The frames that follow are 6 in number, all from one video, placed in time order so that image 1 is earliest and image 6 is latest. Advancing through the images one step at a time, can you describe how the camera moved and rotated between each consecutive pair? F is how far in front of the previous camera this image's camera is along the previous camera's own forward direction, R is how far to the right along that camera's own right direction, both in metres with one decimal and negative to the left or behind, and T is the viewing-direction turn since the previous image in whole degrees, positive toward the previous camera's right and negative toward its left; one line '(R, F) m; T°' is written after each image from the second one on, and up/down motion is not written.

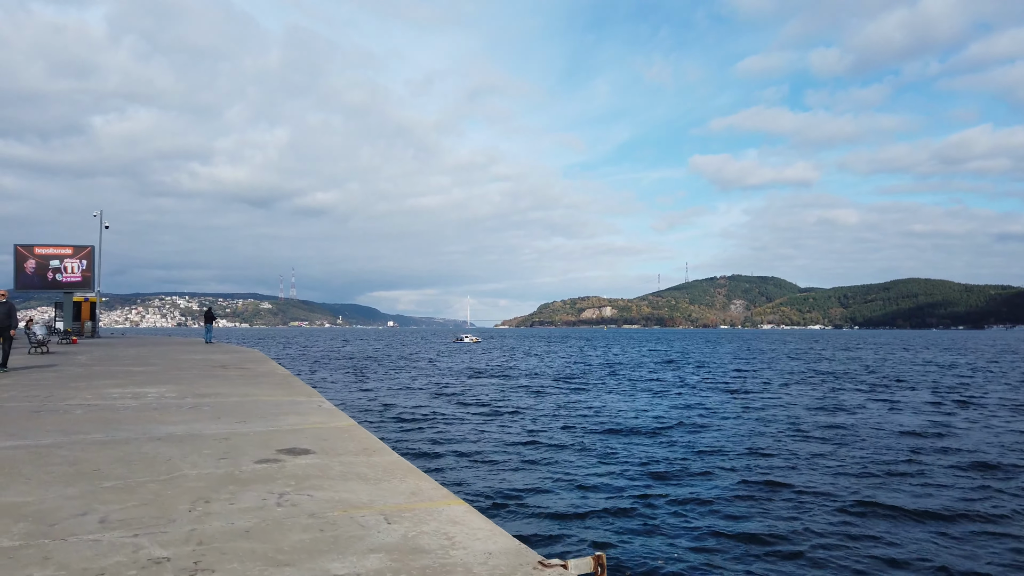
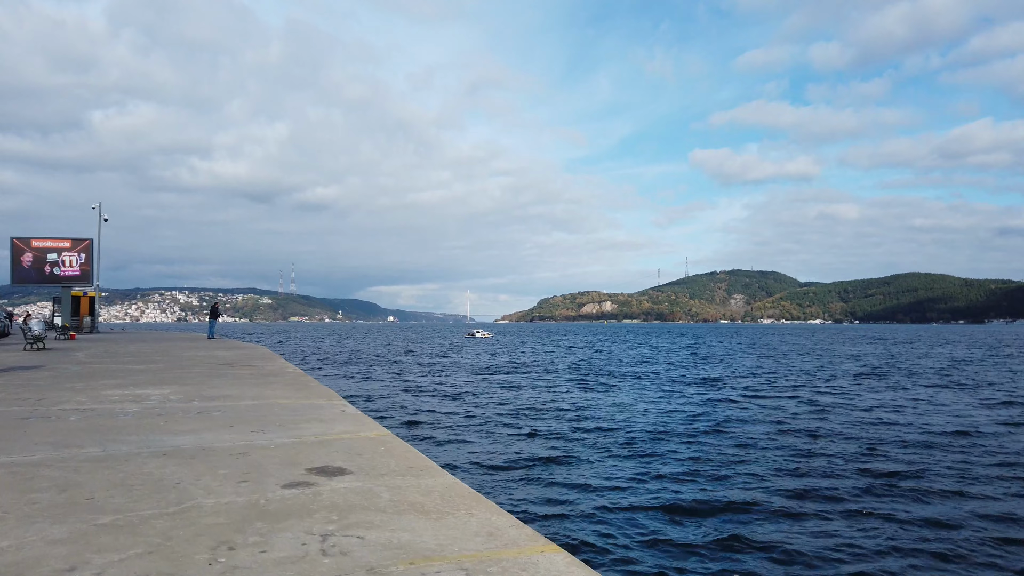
(-0.4, +0.8) m; 0°
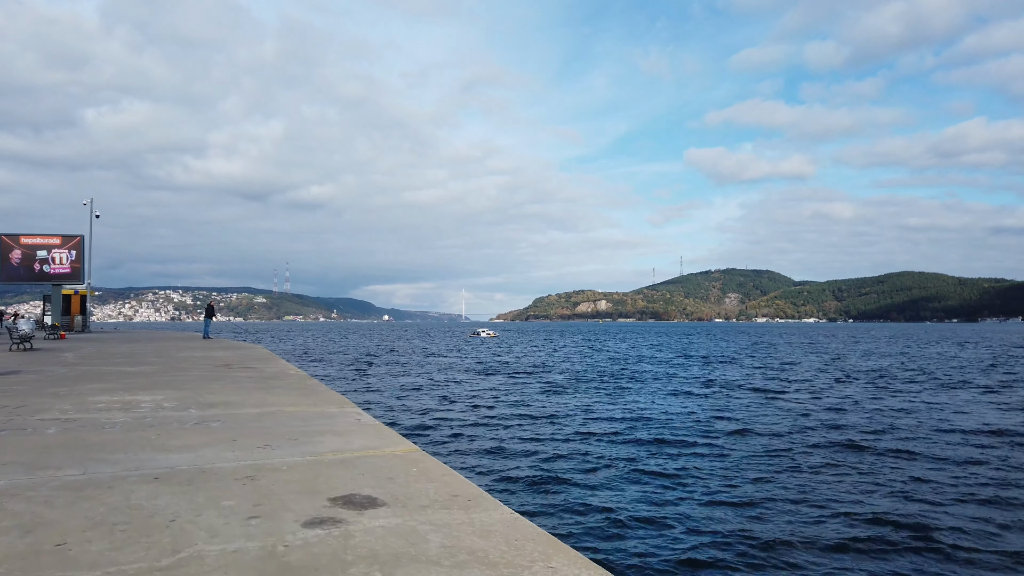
(-0.4, +0.8) m; 0°
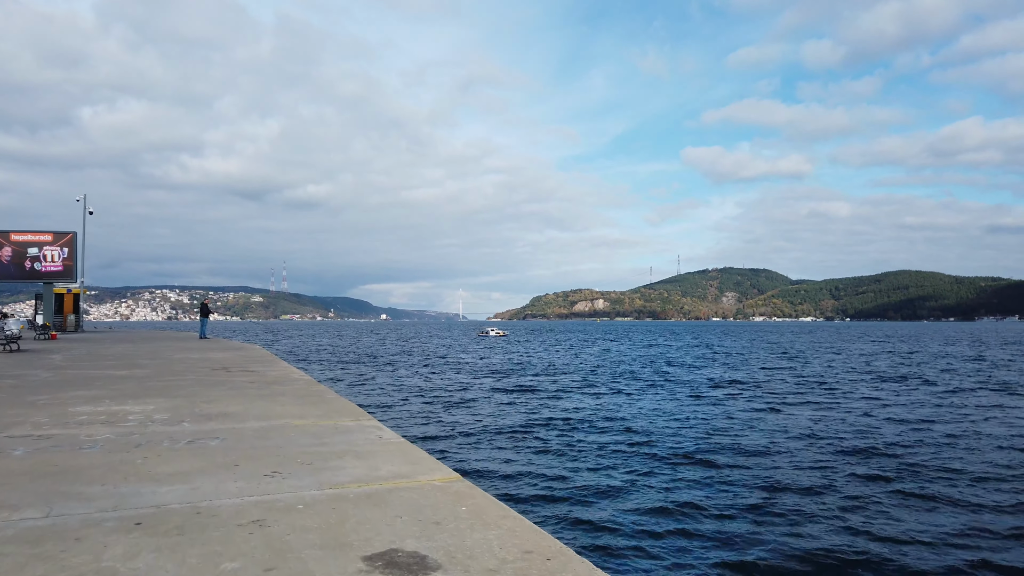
(-0.4, +0.9) m; 0°
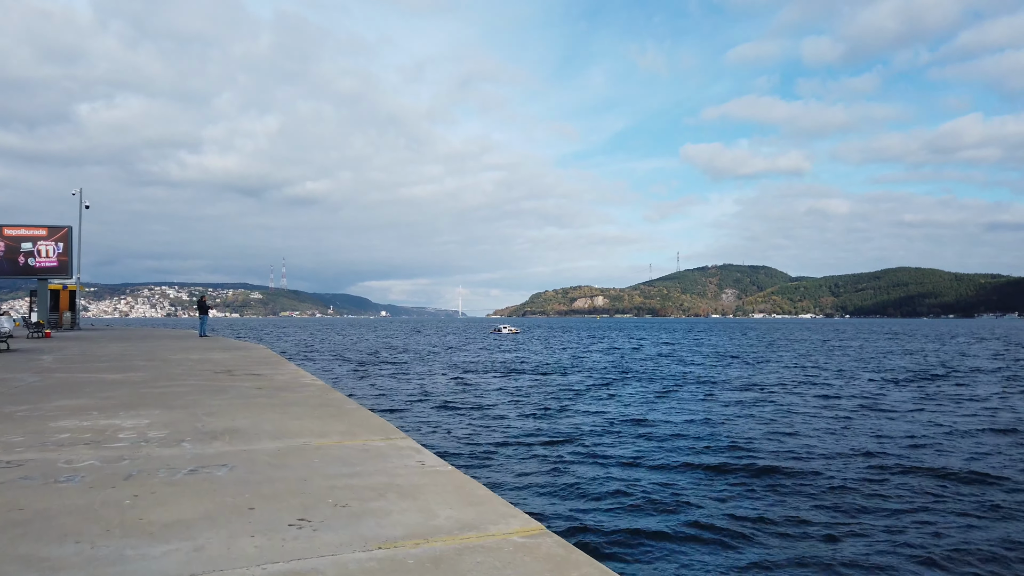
(-0.4, +1.0) m; 0°
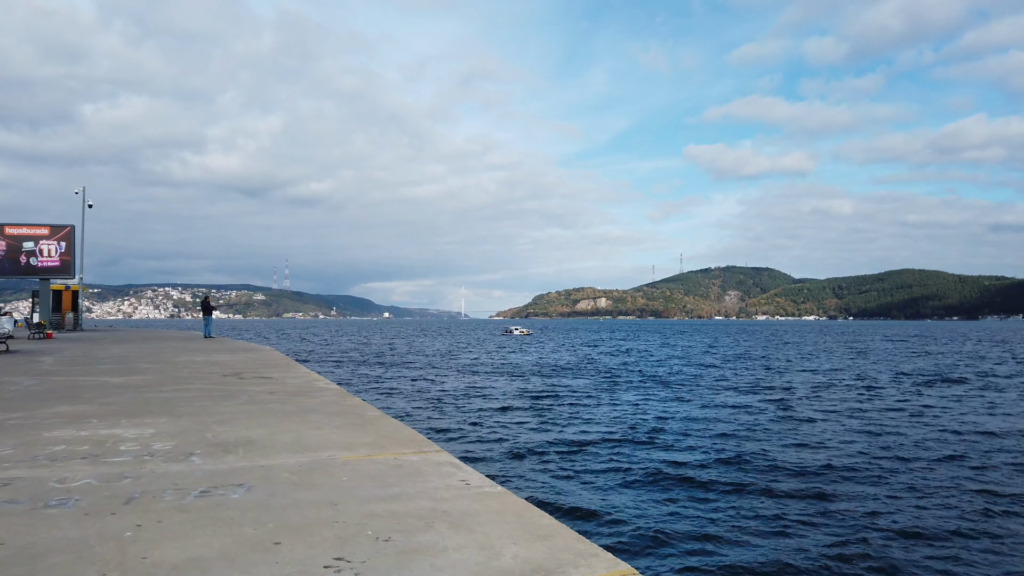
(-0.3, +0.6) m; 0°
